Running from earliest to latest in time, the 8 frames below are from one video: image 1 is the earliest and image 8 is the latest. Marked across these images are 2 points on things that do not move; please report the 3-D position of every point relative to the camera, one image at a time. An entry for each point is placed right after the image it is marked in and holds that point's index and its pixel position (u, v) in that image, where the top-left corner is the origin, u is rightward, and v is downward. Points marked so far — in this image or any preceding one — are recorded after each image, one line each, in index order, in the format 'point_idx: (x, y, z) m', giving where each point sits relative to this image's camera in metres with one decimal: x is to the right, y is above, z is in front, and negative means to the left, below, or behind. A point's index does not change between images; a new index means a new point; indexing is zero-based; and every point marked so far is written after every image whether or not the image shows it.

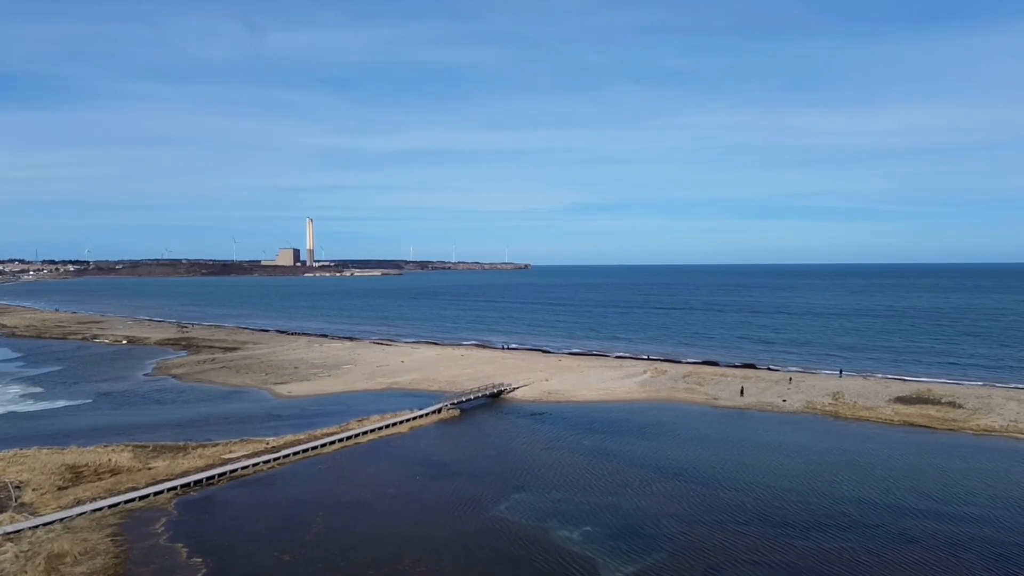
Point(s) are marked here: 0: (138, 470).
0: (-9.5, -4.6, +18.2) m
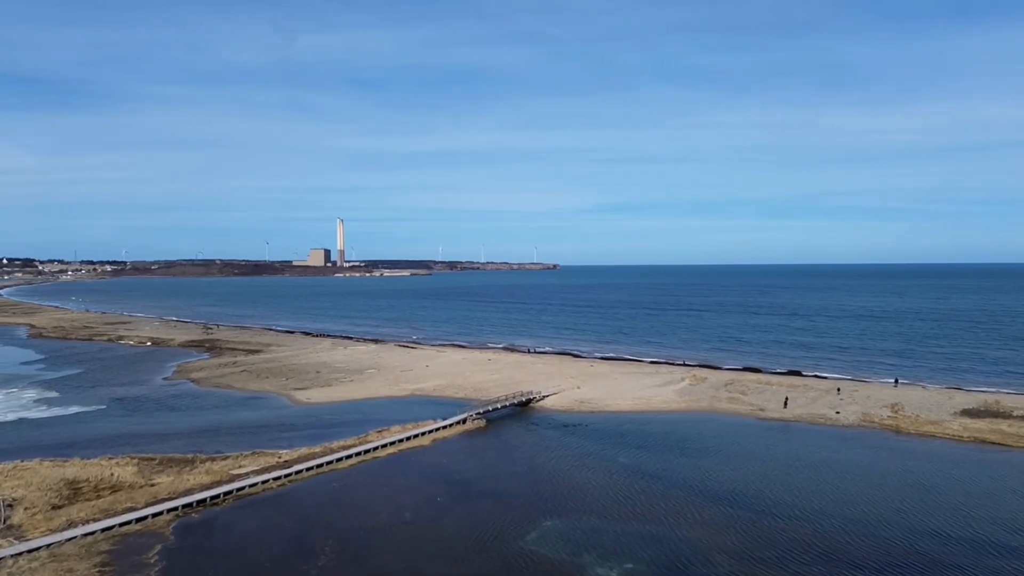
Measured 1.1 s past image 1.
0: (-8.8, -4.7, +17.0) m
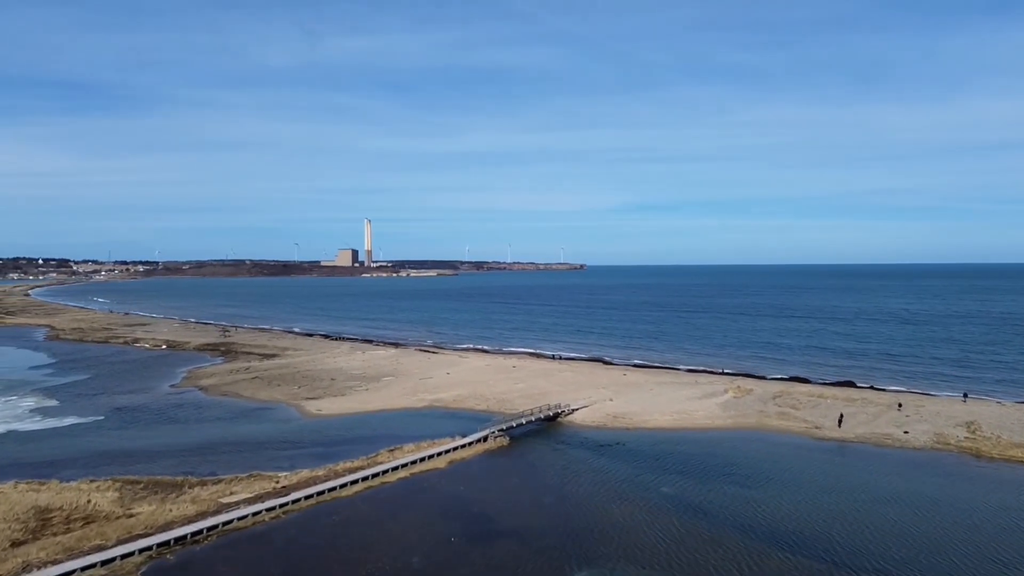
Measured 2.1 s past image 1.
0: (-8.2, -4.8, +15.0) m
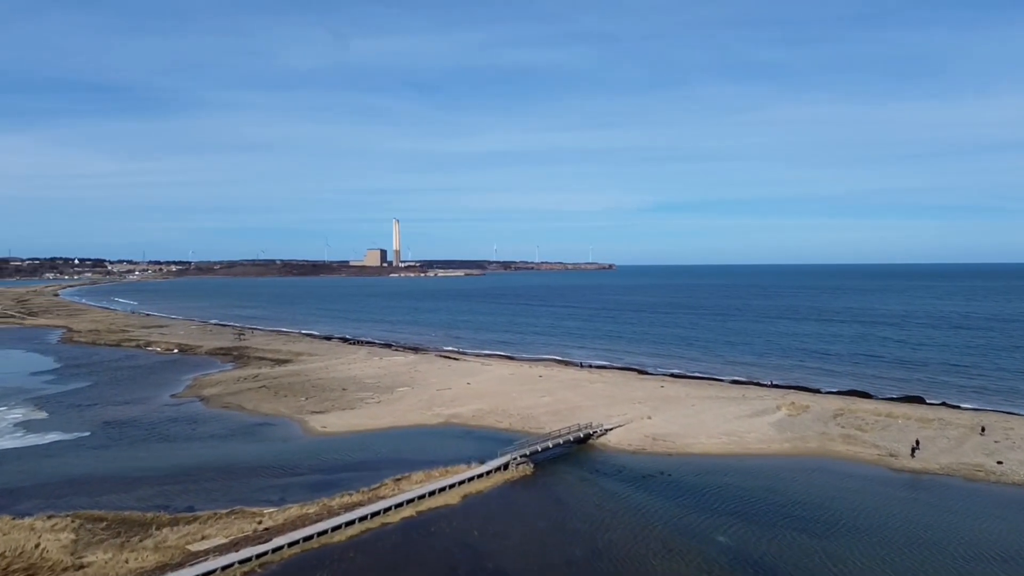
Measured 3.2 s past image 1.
0: (-7.8, -4.9, +12.6) m
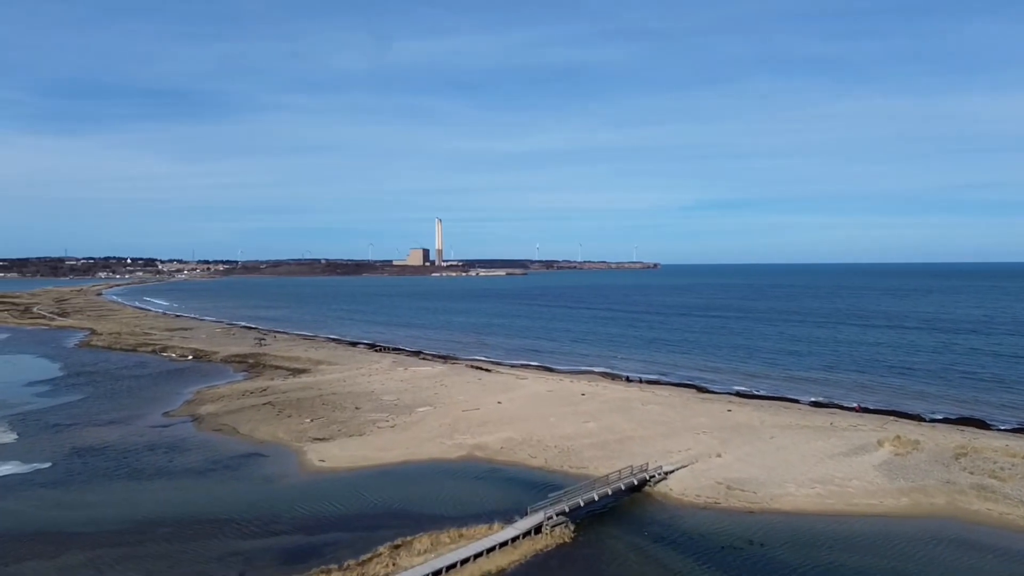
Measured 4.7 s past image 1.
0: (-7.5, -5.1, +8.8) m
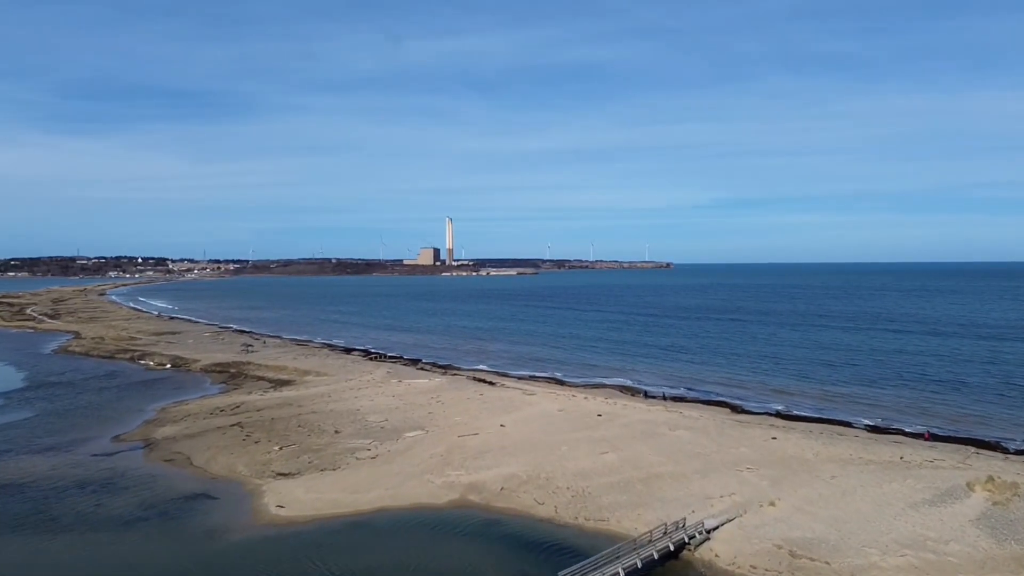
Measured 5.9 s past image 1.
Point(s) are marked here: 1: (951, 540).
0: (-7.6, -5.2, +5.2) m
1: (+8.4, -4.7, +13.7) m
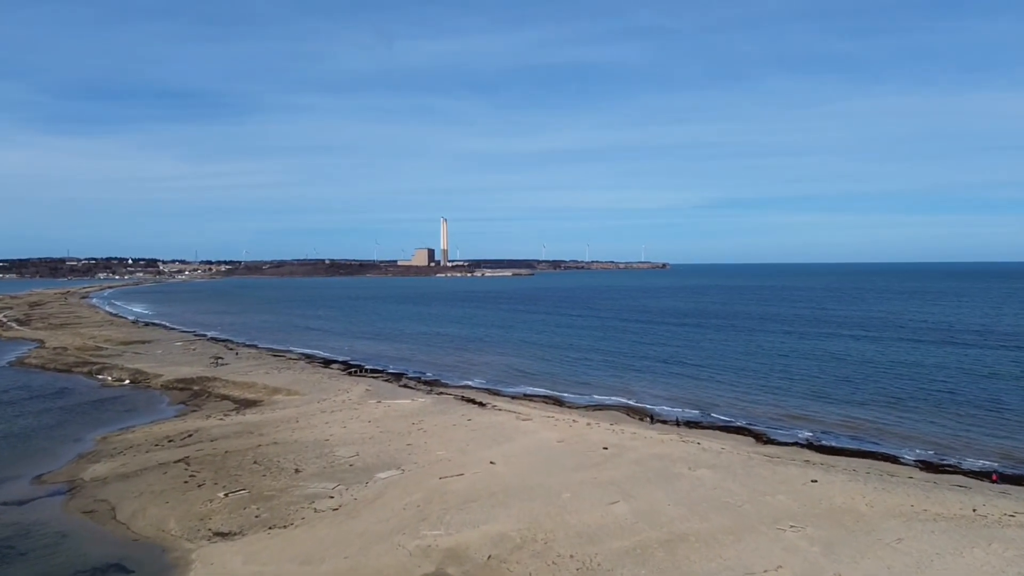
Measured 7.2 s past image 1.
0: (-7.7, -5.6, +1.8) m
1: (+8.3, -5.1, +10.5) m
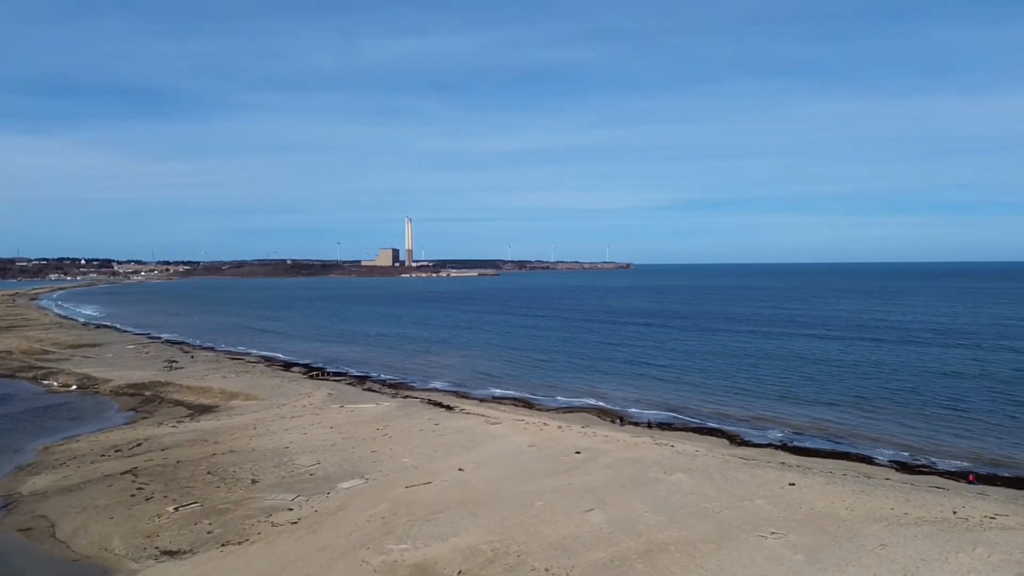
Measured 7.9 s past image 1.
0: (-7.6, -5.6, +0.7) m
1: (+7.9, -5.0, +10.1) m
